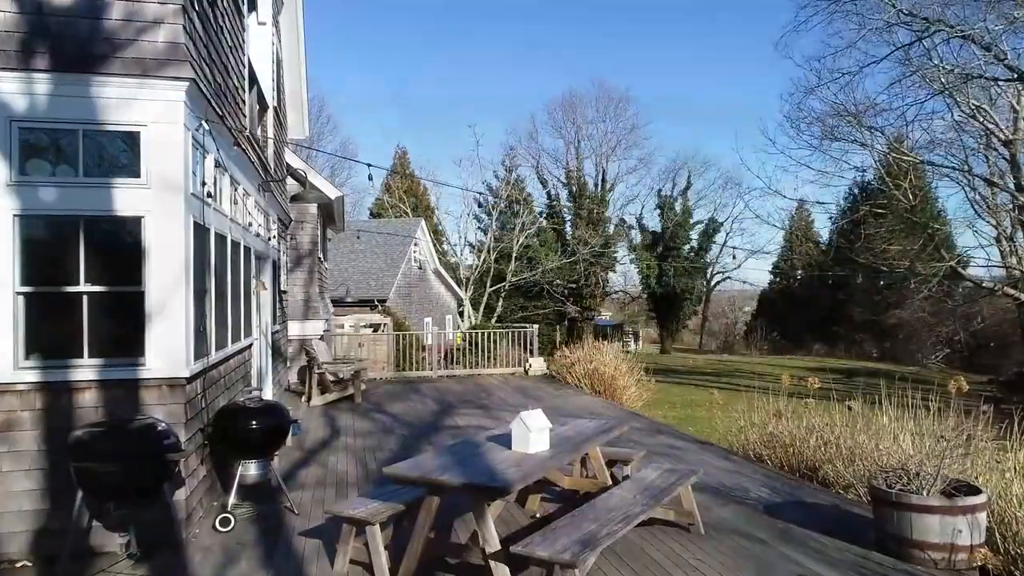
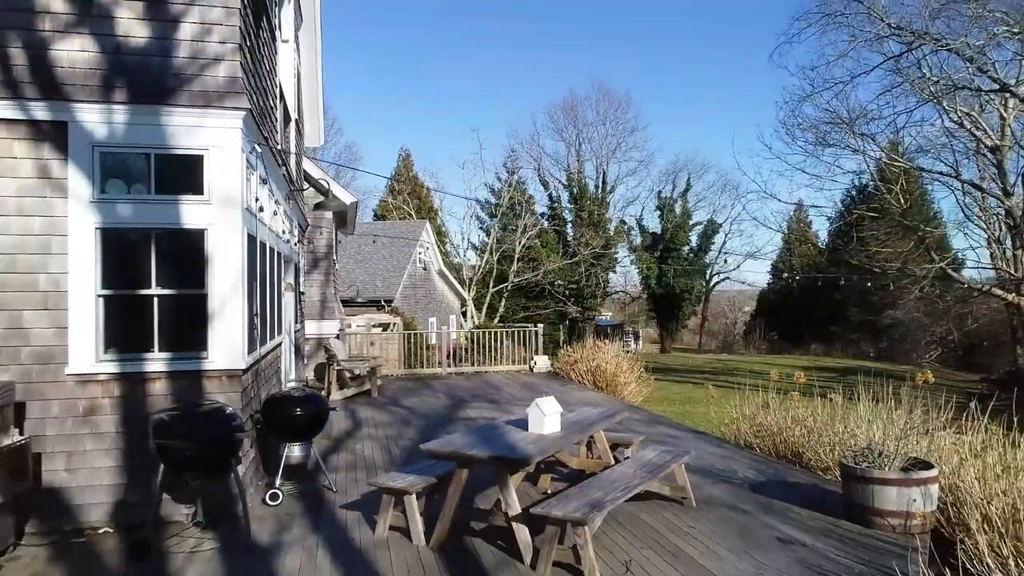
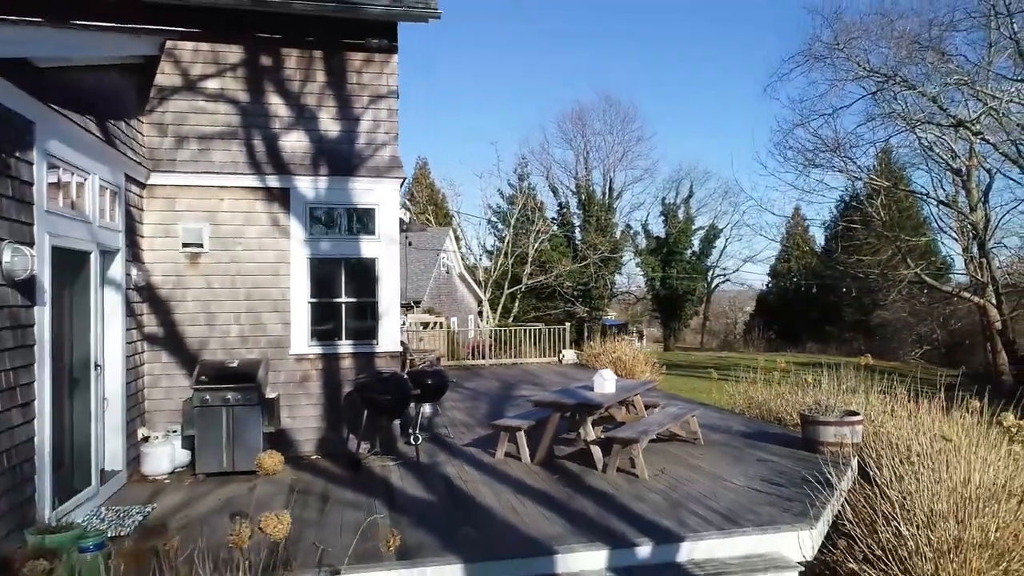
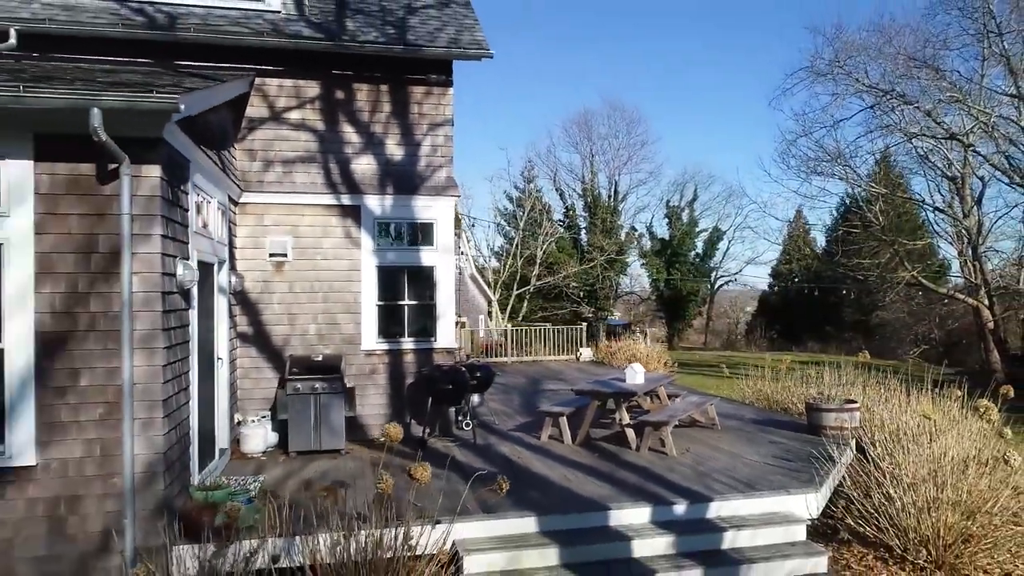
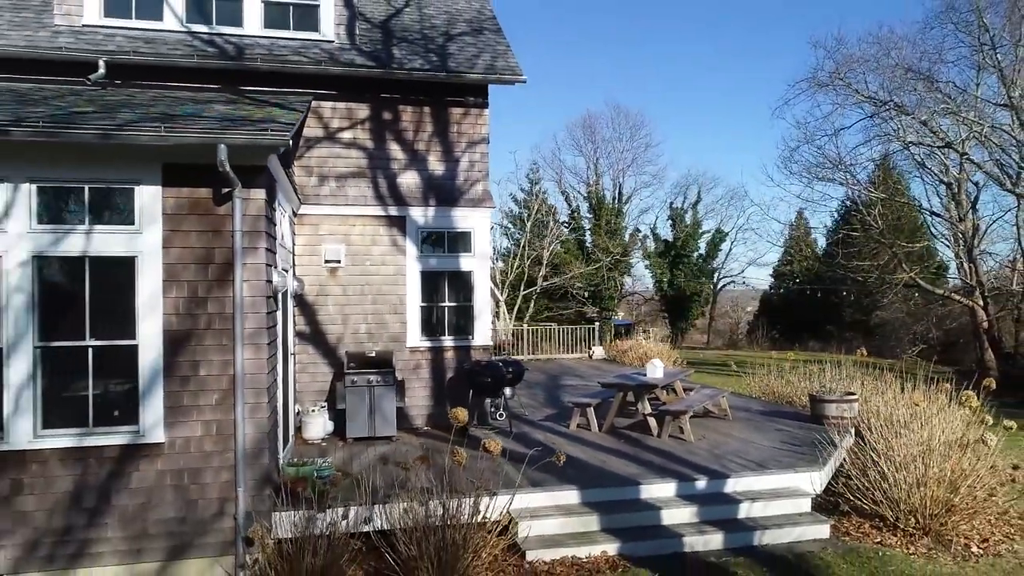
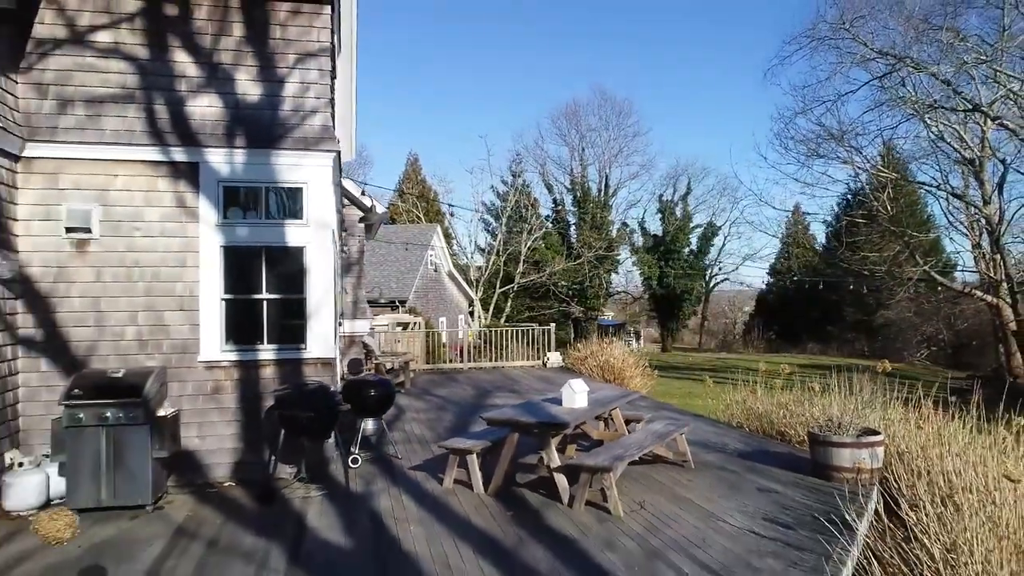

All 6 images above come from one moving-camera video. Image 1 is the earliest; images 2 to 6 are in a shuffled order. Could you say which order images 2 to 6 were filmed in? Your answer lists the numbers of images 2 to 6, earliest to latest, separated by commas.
2, 6, 3, 4, 5
